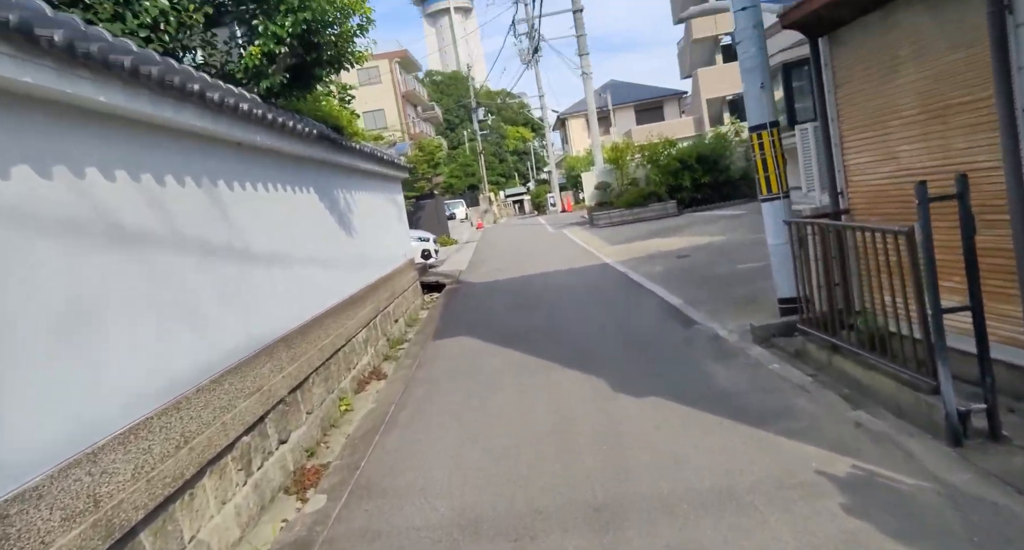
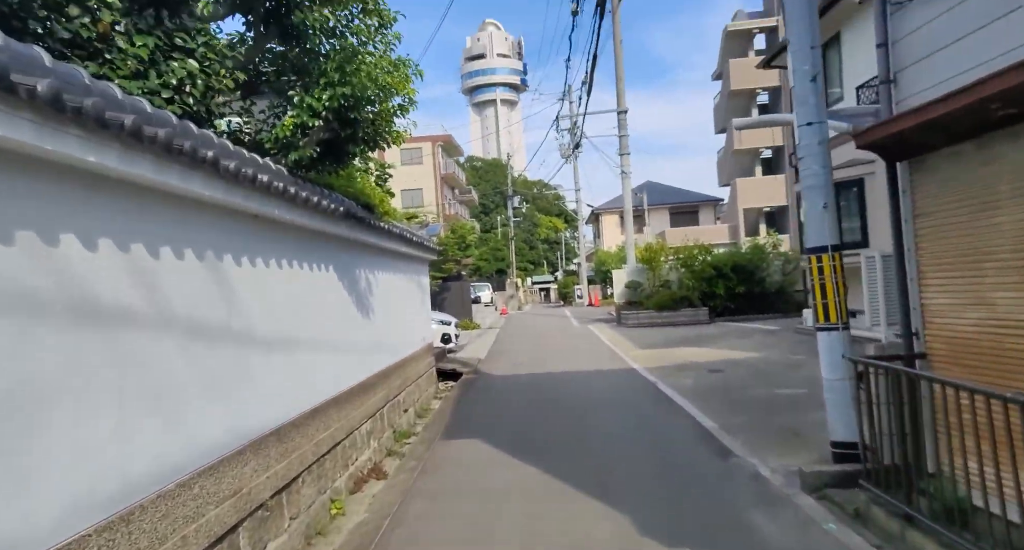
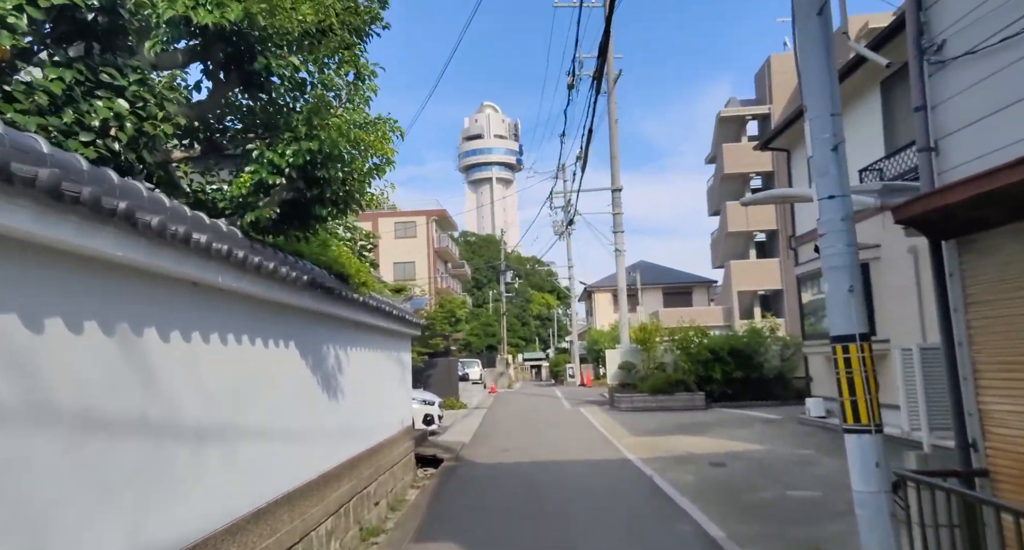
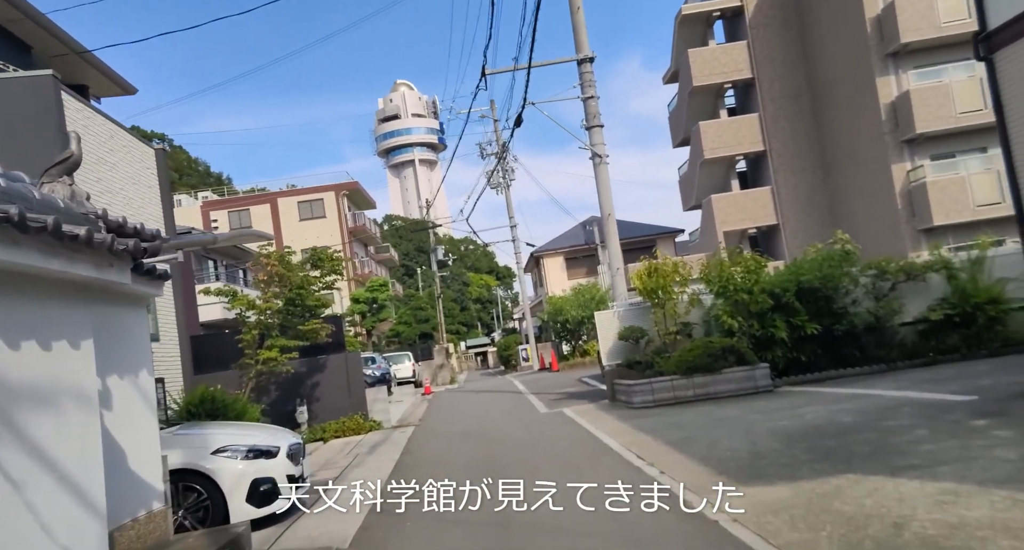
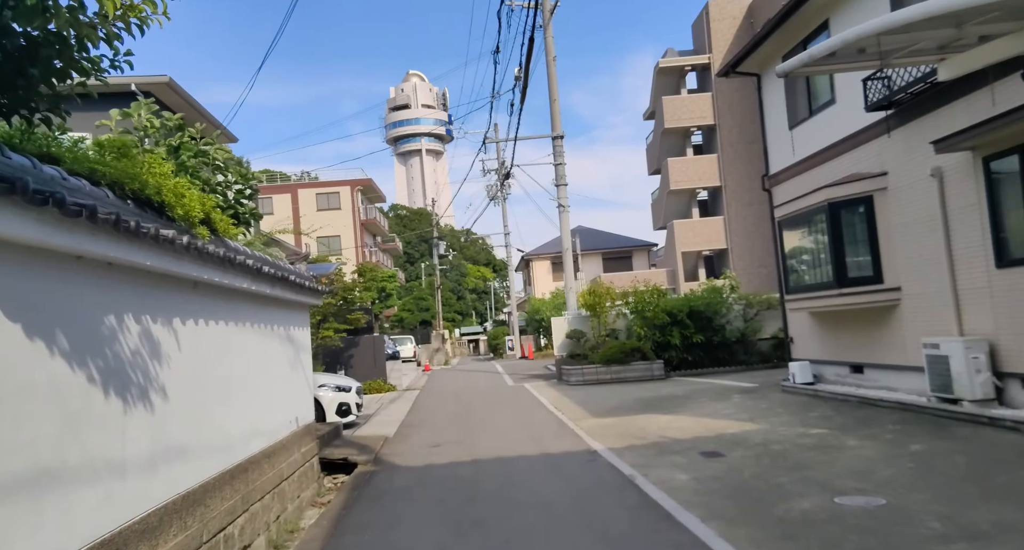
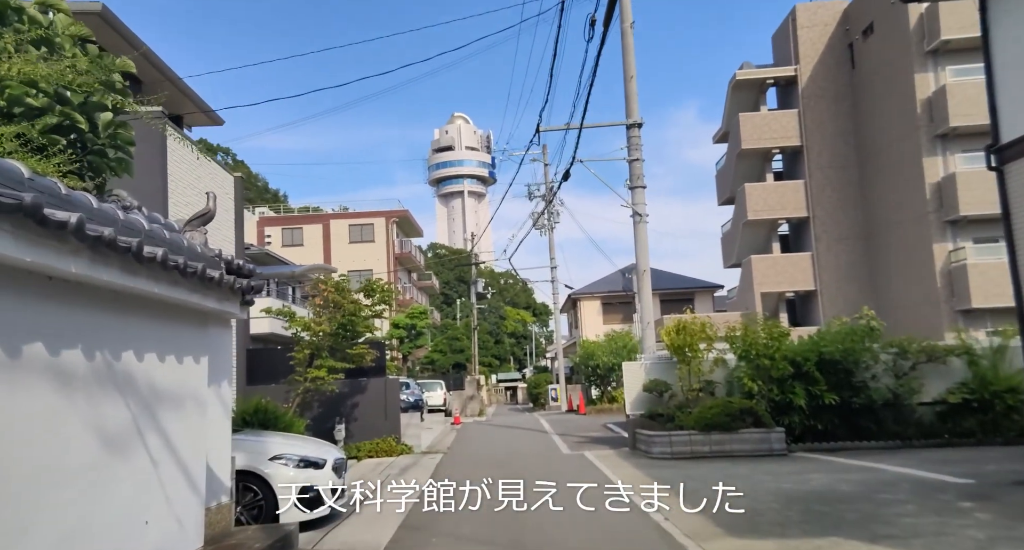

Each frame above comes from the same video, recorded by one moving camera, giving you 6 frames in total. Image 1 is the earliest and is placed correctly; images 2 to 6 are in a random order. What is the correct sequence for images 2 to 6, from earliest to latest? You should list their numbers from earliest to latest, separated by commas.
2, 3, 5, 6, 4
